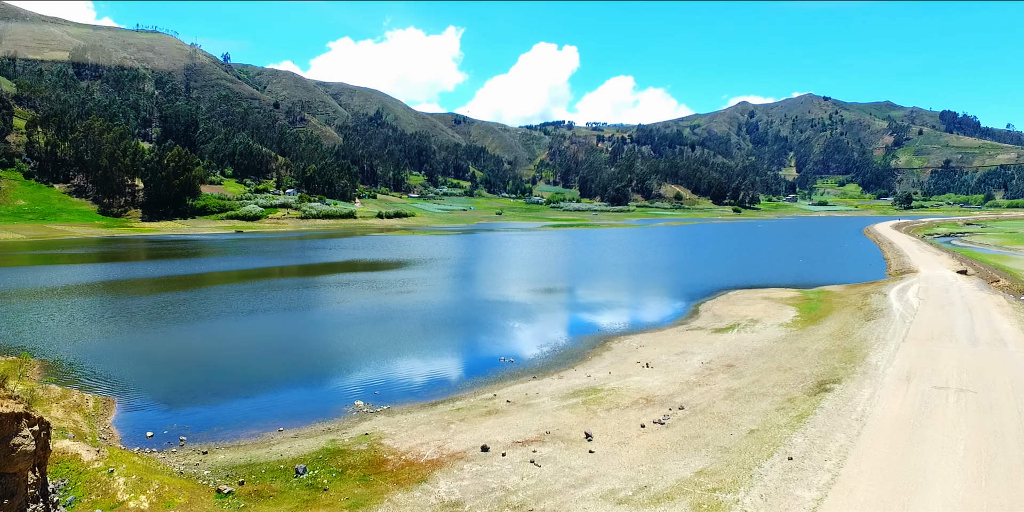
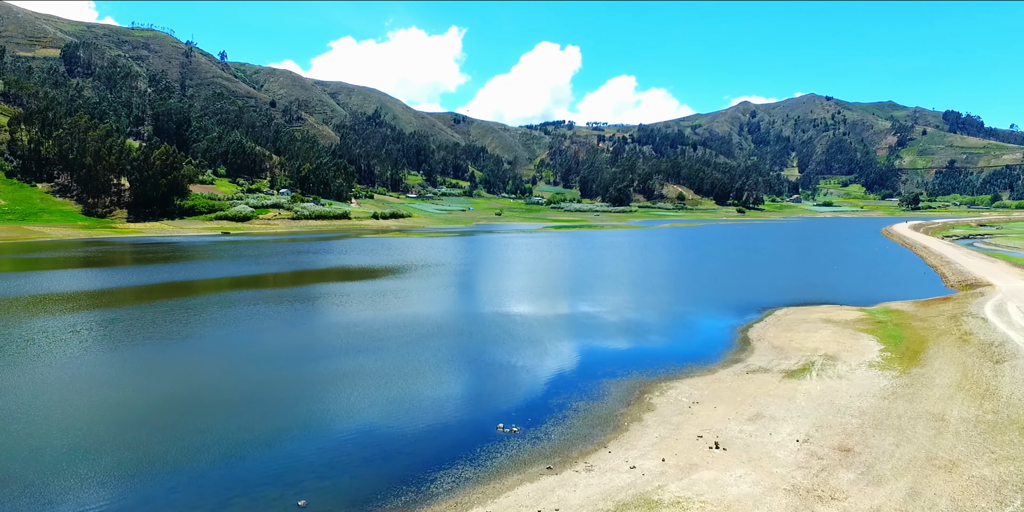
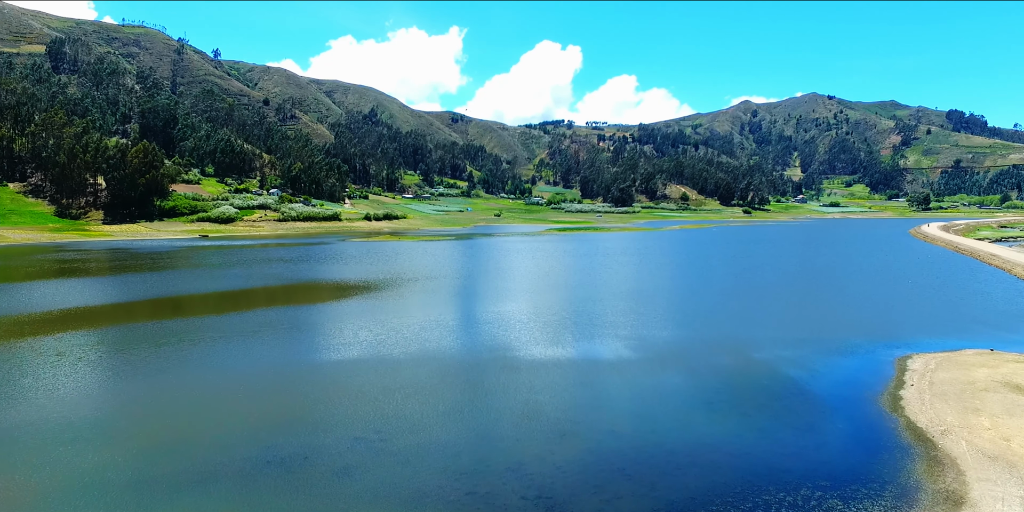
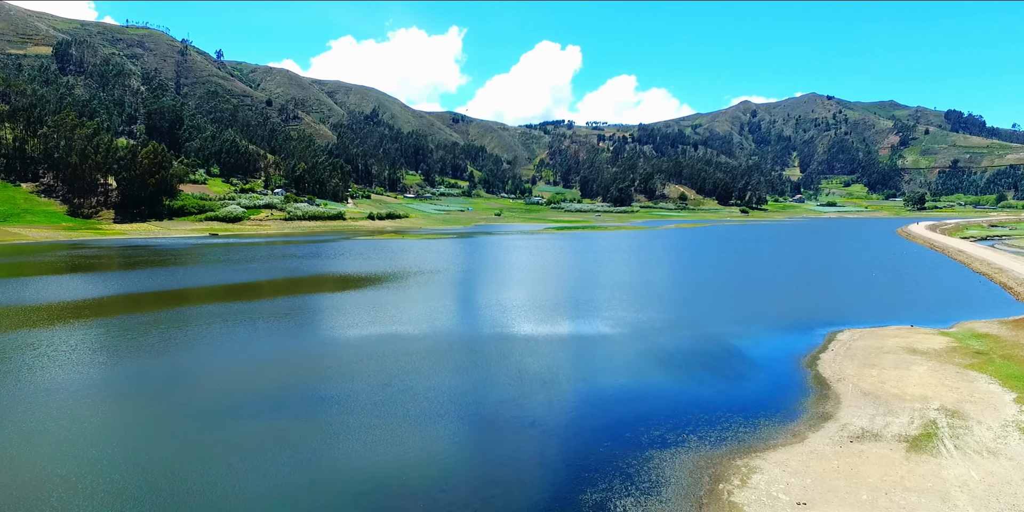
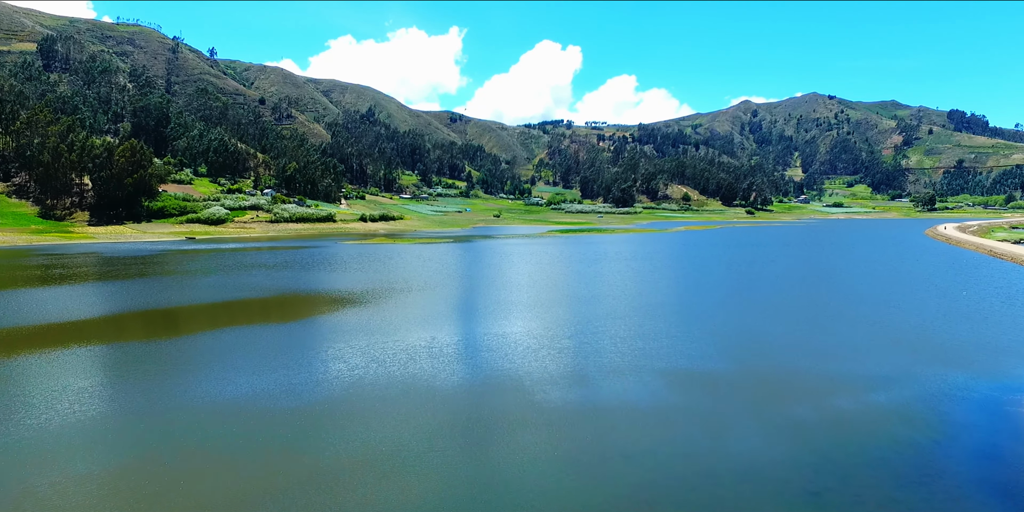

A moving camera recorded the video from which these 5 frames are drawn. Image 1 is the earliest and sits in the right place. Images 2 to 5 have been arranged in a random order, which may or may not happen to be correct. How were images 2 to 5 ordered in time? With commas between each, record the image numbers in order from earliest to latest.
2, 4, 3, 5
